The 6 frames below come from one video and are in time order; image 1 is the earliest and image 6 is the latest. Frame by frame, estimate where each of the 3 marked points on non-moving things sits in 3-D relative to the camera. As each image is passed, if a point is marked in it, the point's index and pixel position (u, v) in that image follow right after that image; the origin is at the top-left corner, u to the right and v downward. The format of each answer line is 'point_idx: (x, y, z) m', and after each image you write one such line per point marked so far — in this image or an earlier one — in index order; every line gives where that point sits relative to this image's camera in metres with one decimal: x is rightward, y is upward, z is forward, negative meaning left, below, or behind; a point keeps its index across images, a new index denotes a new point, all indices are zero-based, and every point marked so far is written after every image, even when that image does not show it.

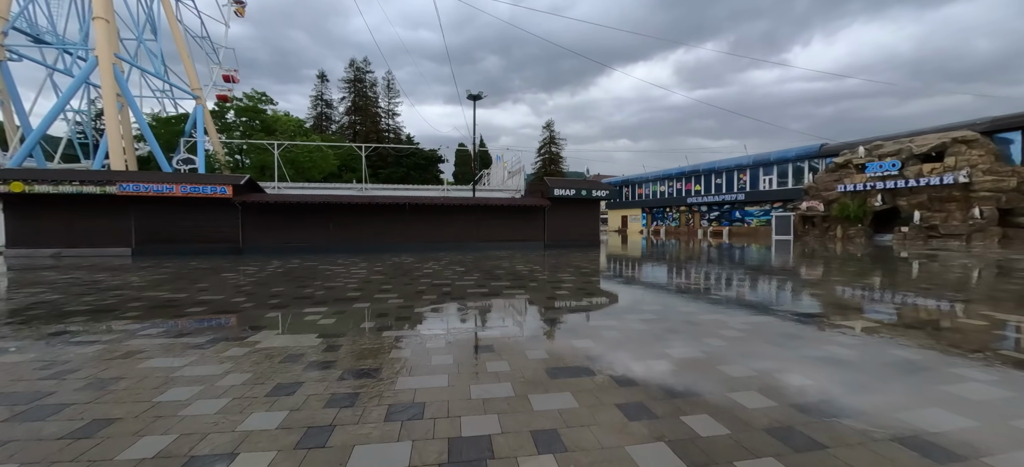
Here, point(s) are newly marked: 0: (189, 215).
0: (-14.0, +0.8, +17.6) m
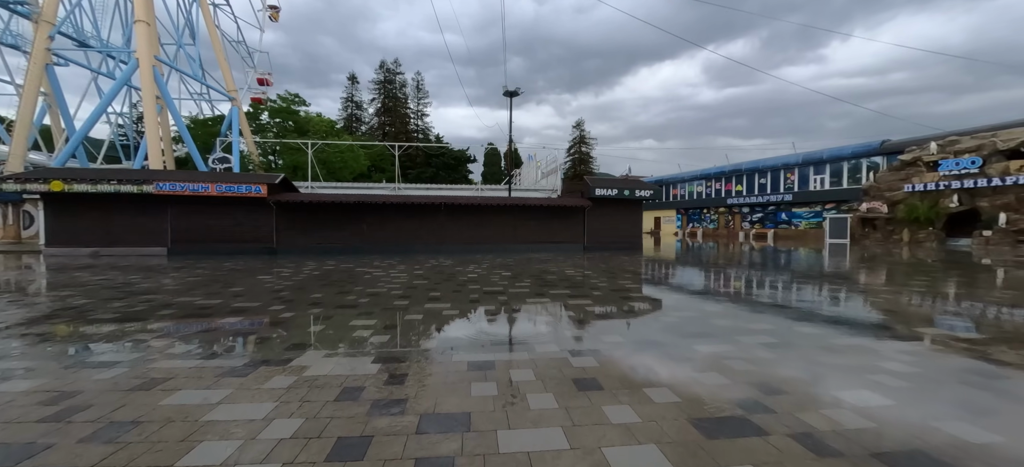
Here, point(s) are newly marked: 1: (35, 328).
0: (-12.3, +0.8, +17.3) m
1: (-6.8, -1.4, +5.9) m
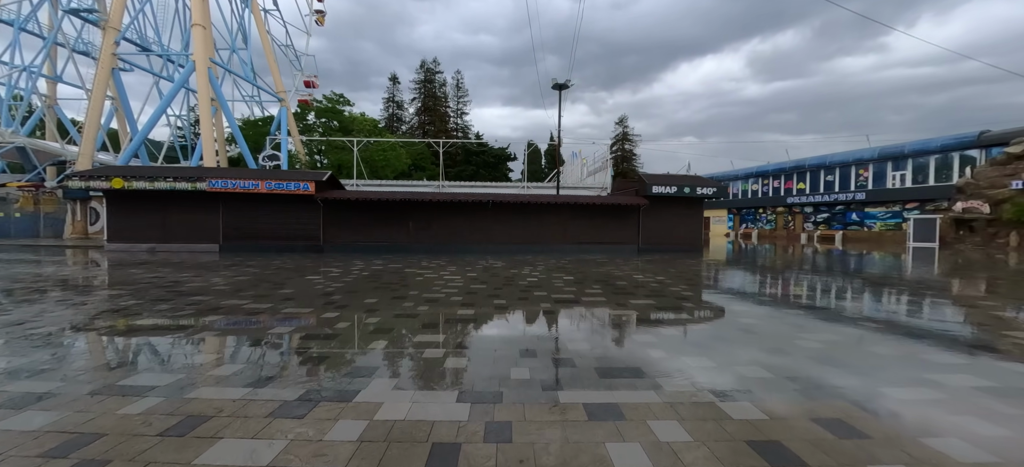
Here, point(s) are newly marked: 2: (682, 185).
0: (-10.1, +0.9, +17.2) m
1: (-5.7, -1.3, +5.4) m
2: (+7.8, +2.2, +18.6) m
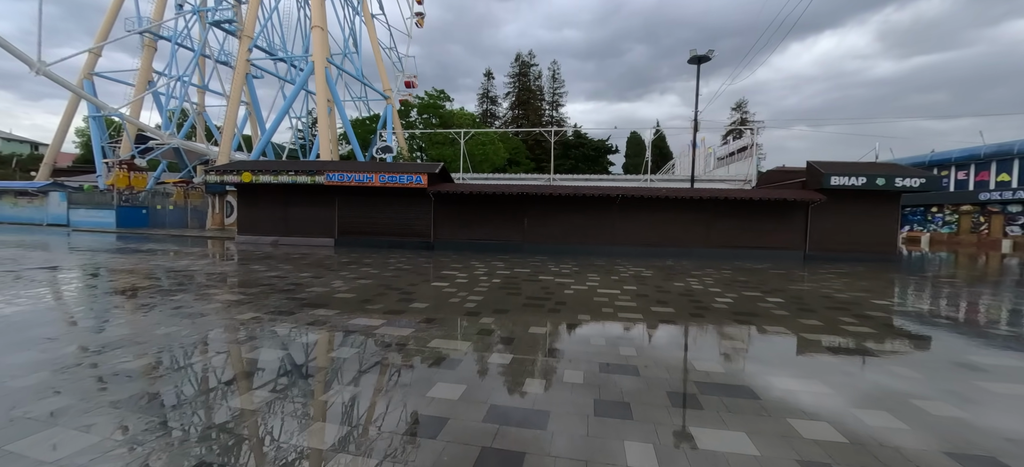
0: (-5.1, +1.1, +16.4) m
1: (-3.1, -1.3, +3.9) m
2: (+12.7, +2.1, +14.2) m
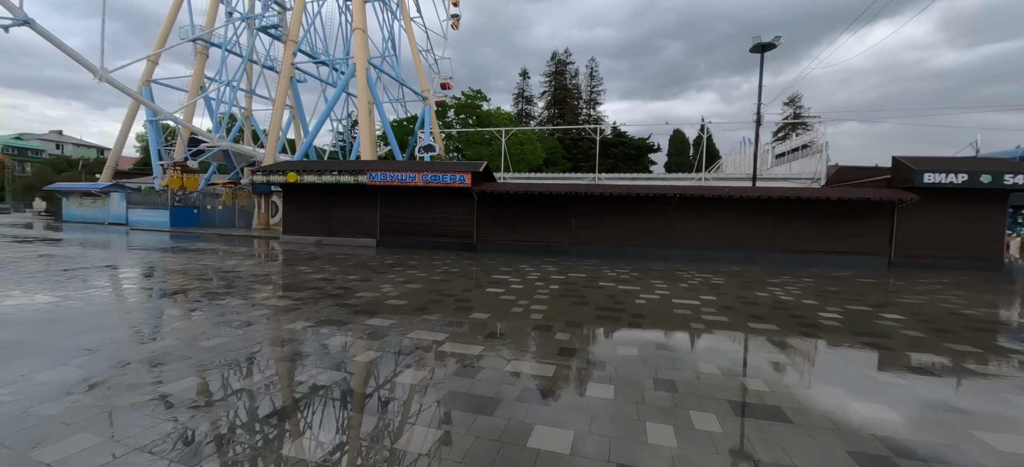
0: (-3.3, +1.0, +16.0) m
1: (-2.3, -1.3, +3.4) m
2: (+14.3, +1.9, +12.5) m
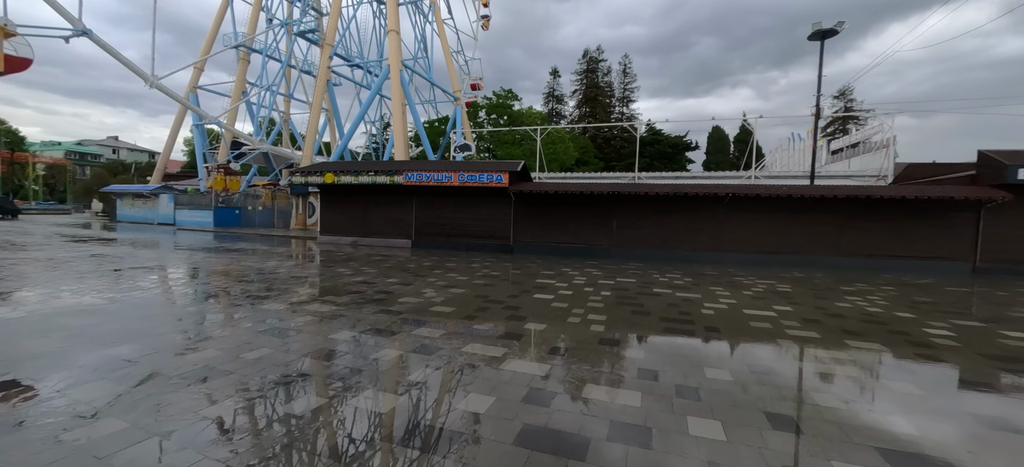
0: (-1.9, +1.0, +15.6) m
1: (-1.7, -1.3, +3.0) m
2: (+15.5, +1.8, +10.9) m
